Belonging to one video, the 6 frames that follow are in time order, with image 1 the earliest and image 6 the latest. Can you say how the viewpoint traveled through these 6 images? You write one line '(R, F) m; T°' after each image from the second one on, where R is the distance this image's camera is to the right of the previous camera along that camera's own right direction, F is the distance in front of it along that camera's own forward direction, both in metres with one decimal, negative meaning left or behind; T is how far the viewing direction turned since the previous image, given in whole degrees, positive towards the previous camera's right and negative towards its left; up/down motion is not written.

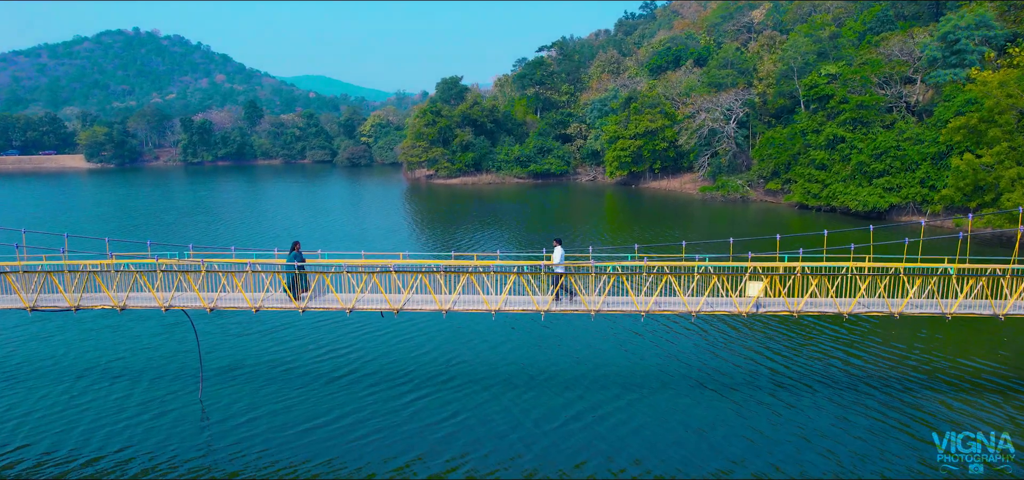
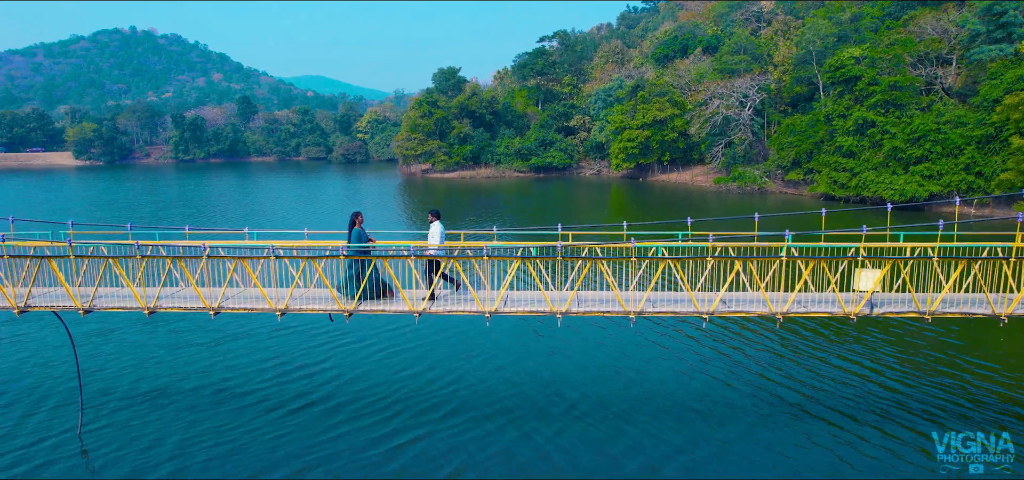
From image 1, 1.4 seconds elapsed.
(0.0, +3.7) m; 0°
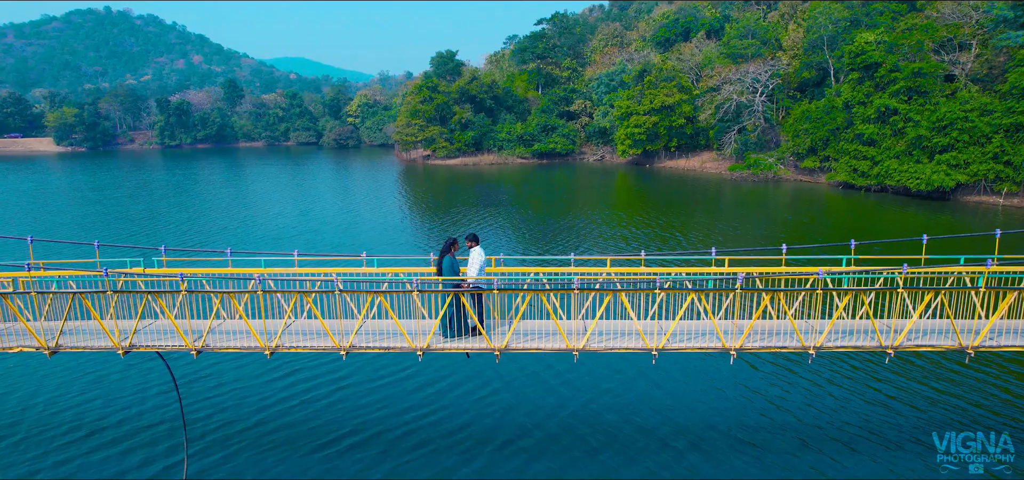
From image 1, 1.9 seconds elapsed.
(-2.2, +0.9) m; +1°
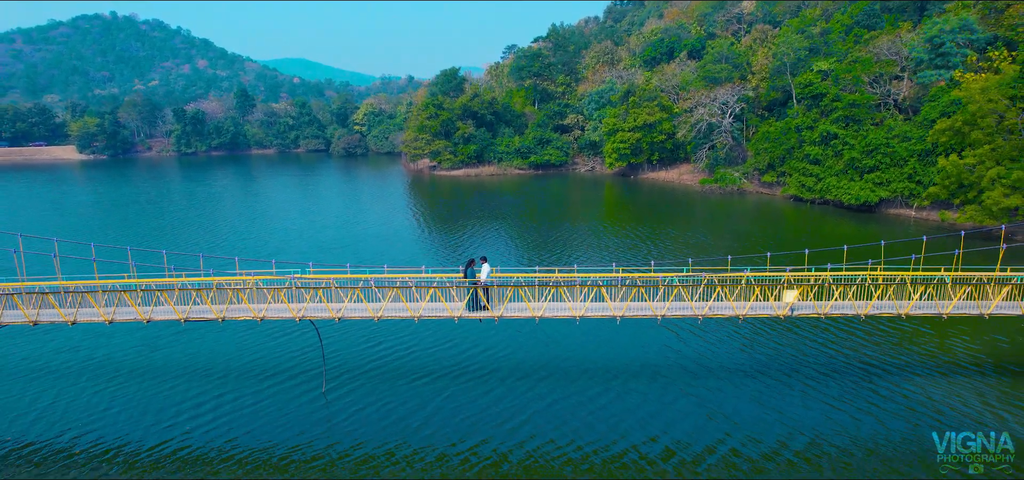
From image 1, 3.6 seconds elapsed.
(+0.2, -7.0) m; 0°
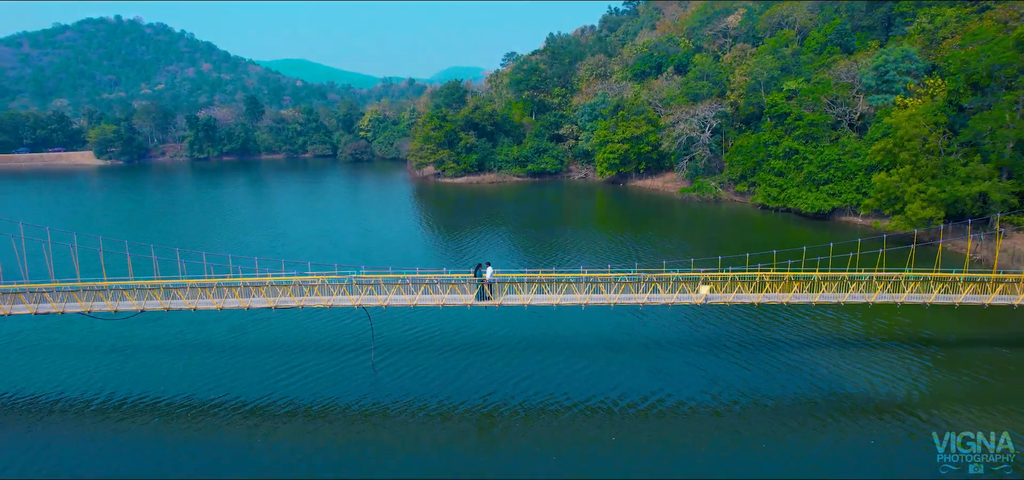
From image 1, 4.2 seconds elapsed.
(+0.1, -6.0) m; 0°
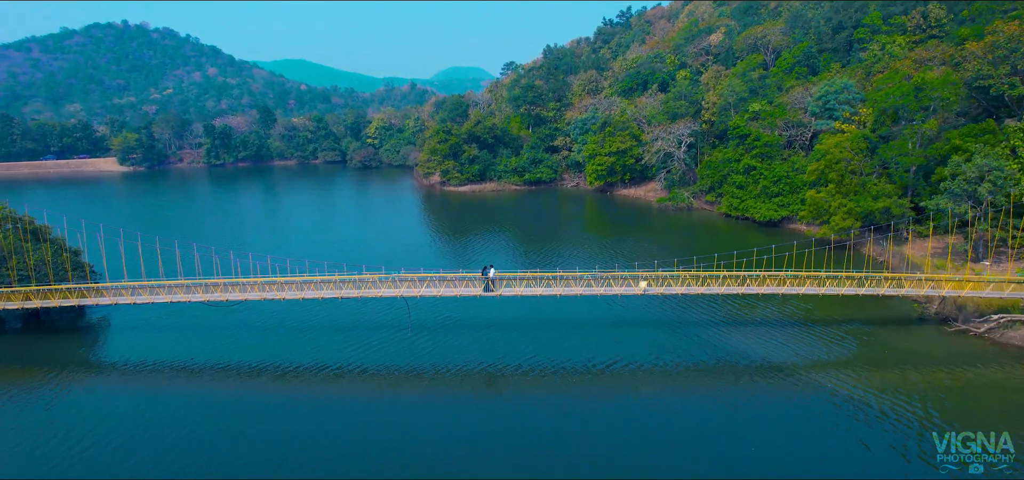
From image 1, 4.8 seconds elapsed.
(+0.2, -8.7) m; 0°
